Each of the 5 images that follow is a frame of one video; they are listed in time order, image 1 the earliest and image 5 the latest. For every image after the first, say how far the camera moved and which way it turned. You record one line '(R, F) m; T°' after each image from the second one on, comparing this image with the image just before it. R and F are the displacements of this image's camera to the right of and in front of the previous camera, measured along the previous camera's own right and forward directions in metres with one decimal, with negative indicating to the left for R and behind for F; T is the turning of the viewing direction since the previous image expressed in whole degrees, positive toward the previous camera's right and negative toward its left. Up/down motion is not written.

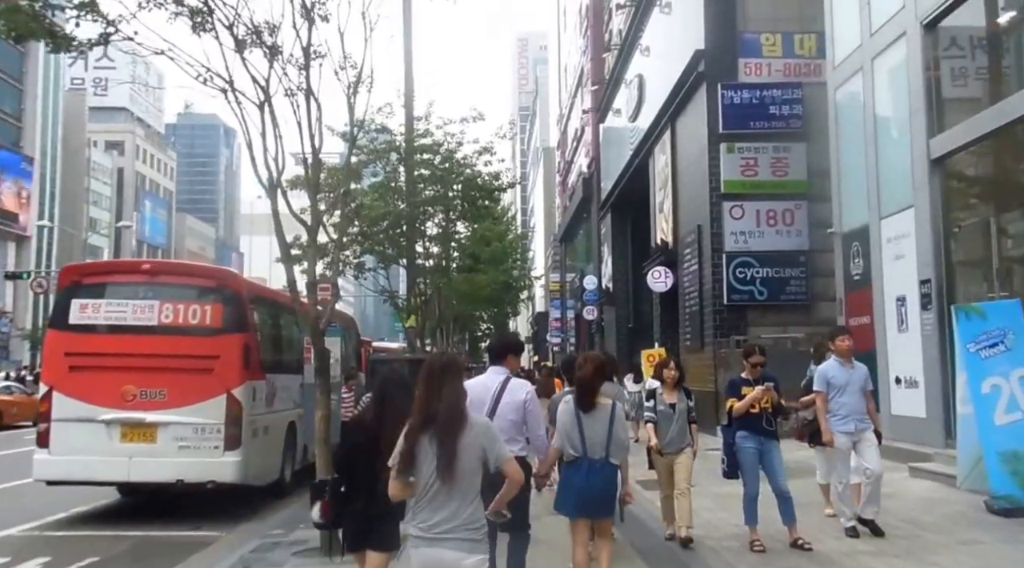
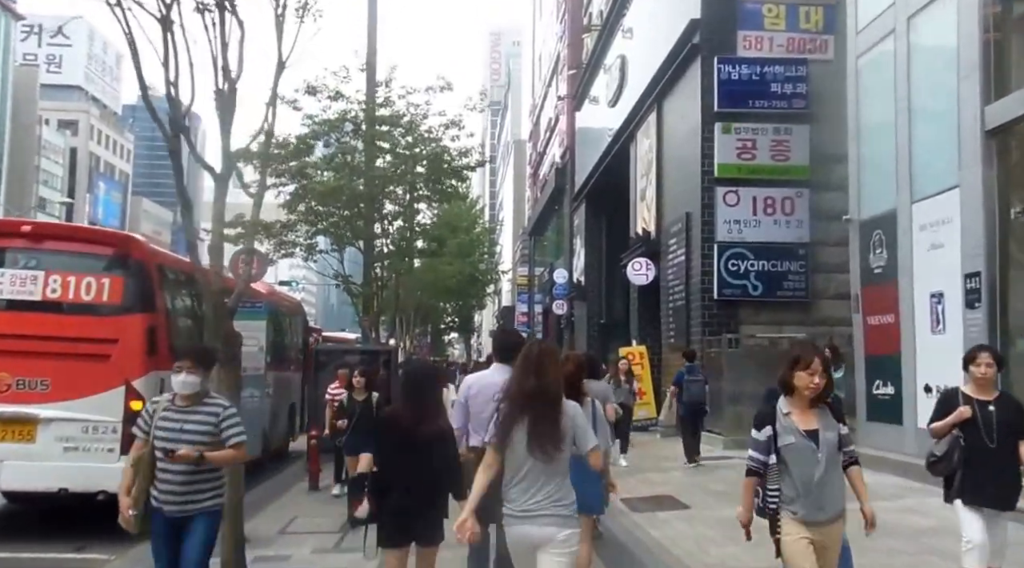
(0.0, +2.3) m; +2°
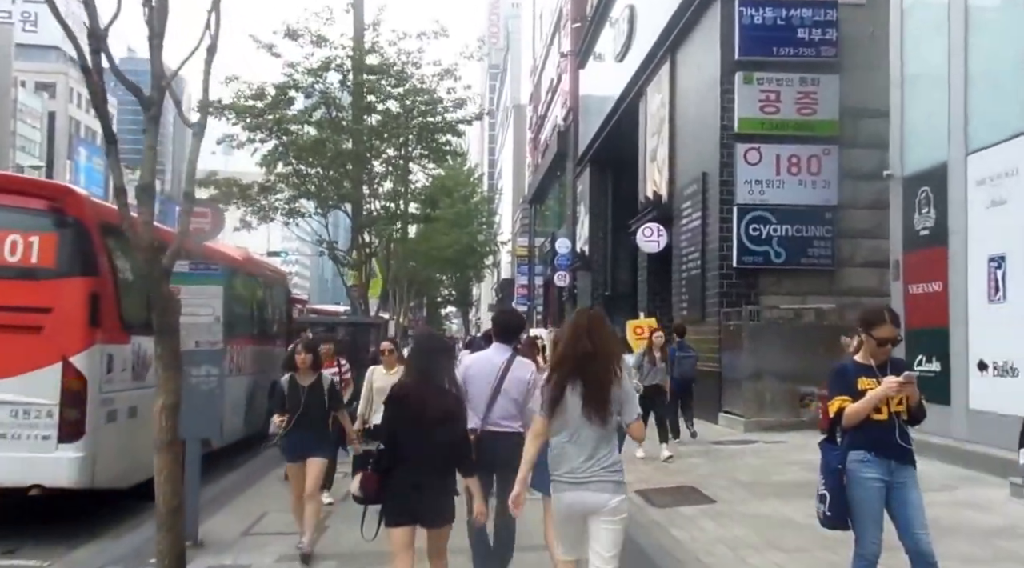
(0.0, +1.6) m; 0°
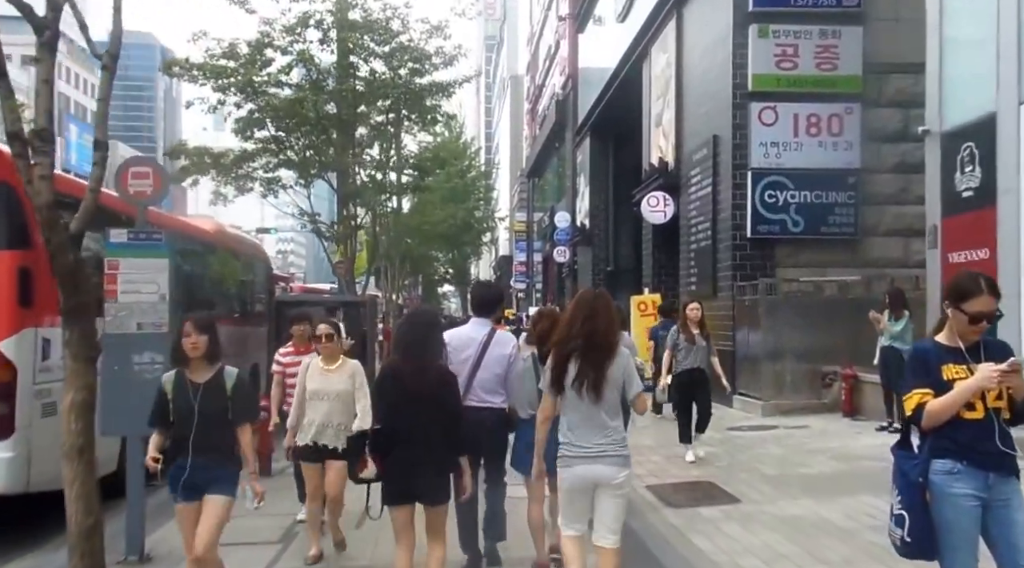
(+0.1, +1.3) m; 0°
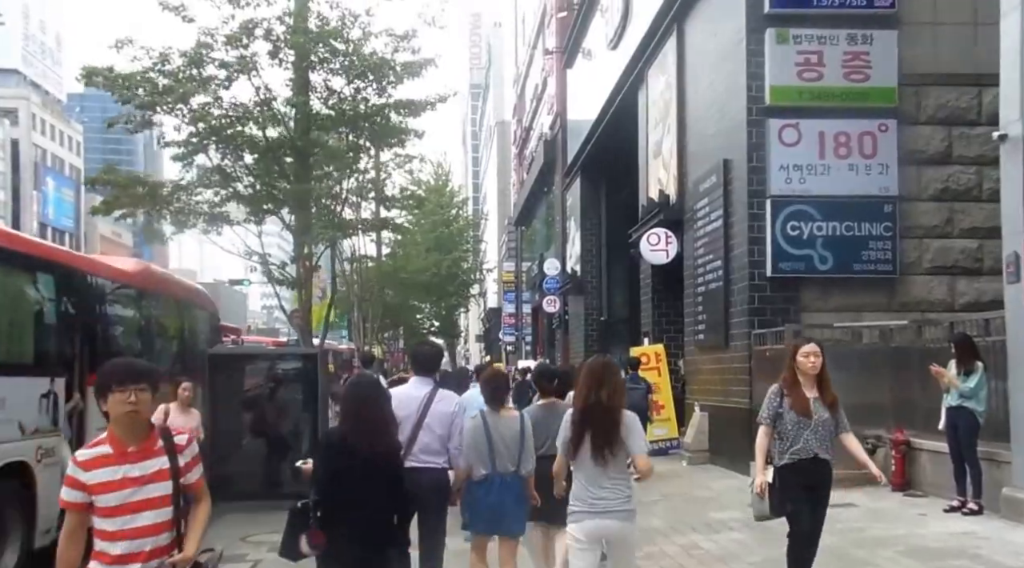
(+0.2, +2.5) m; +1°
